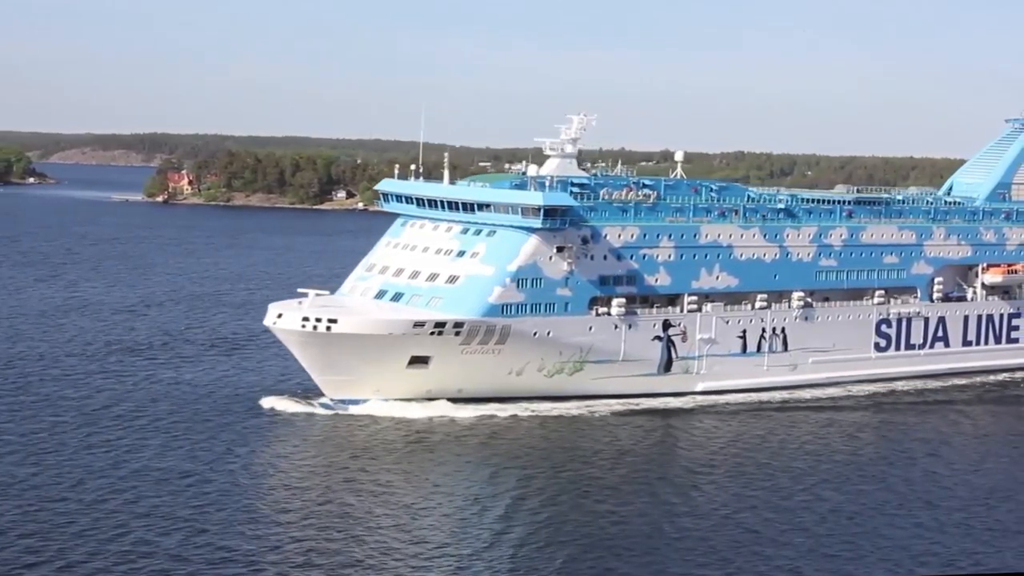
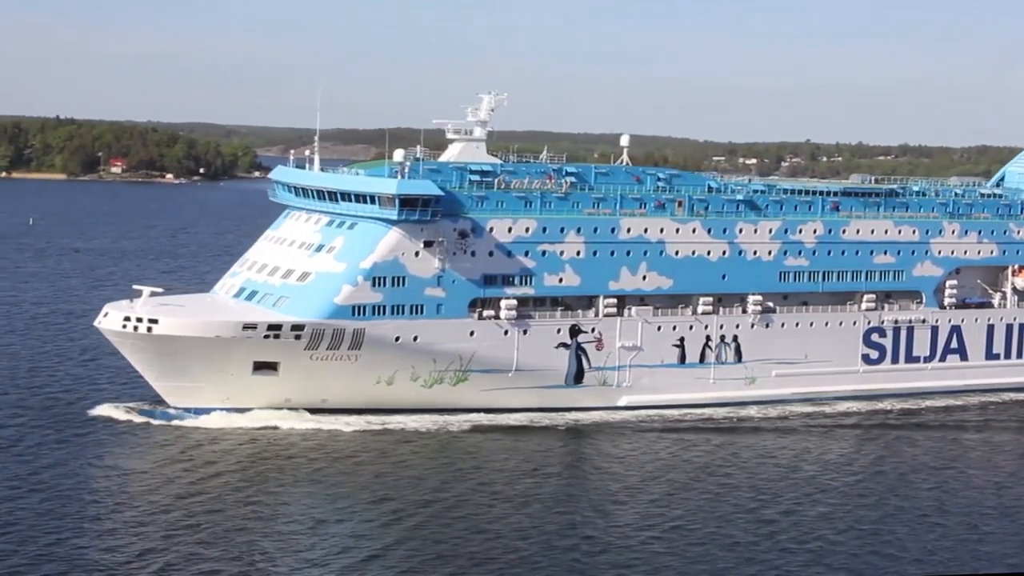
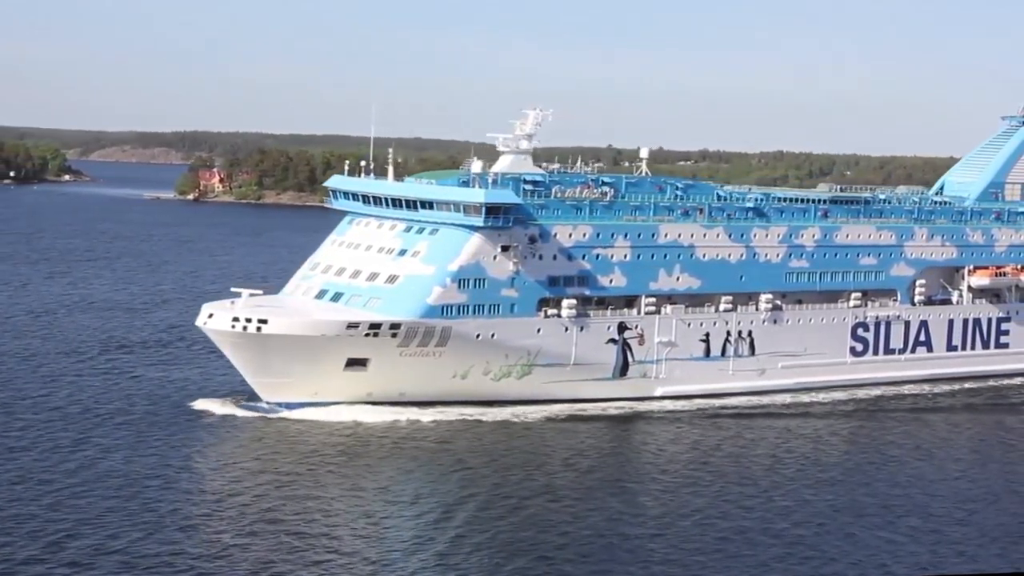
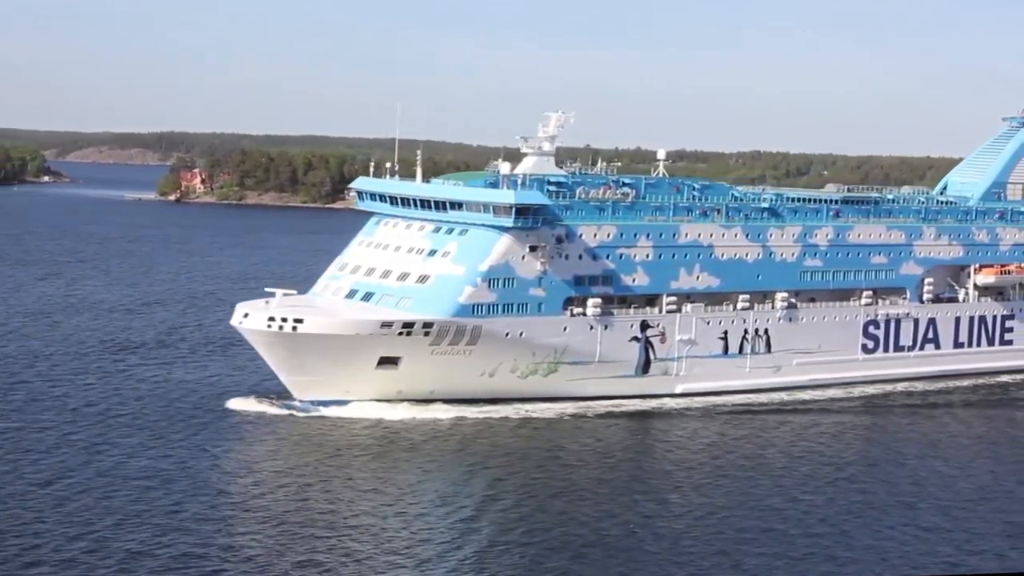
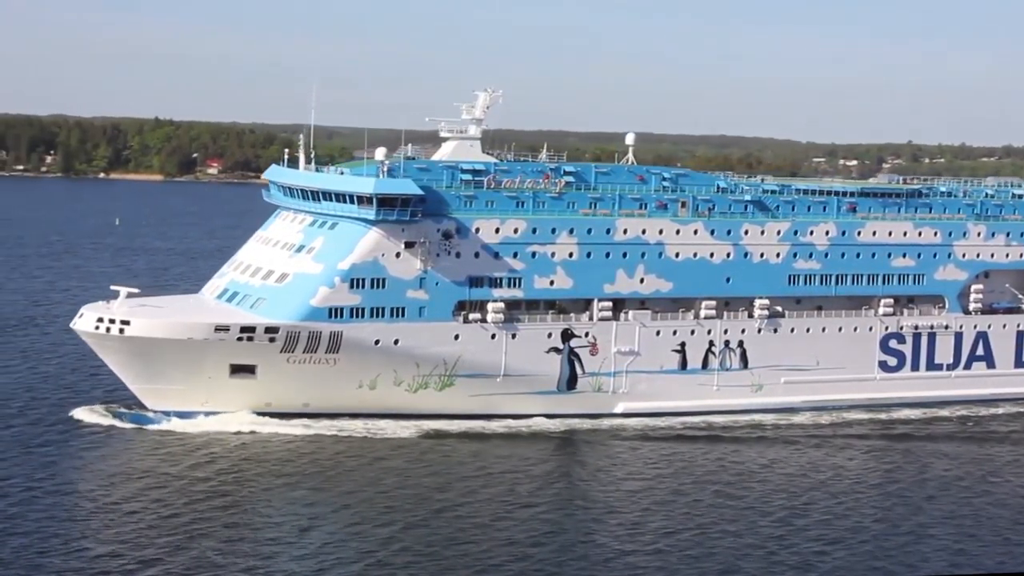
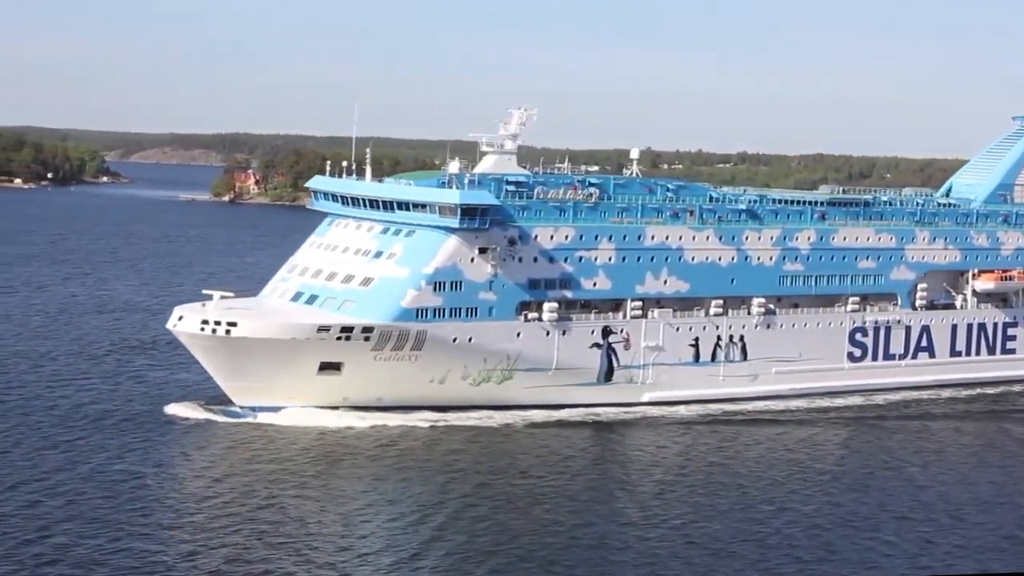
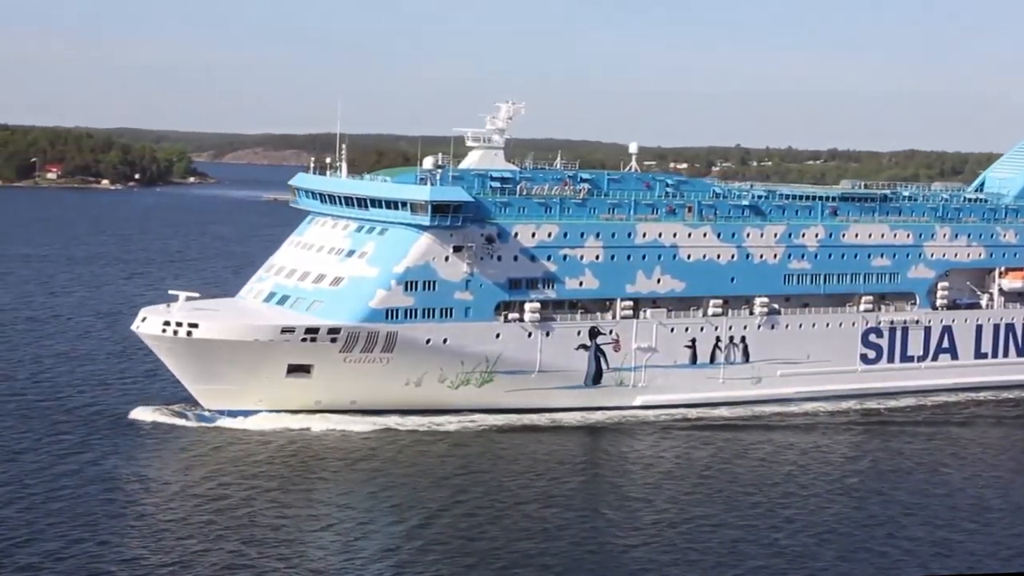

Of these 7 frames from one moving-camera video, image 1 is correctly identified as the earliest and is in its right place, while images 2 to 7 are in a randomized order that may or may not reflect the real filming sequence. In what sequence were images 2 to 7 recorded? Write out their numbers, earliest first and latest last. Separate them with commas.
4, 3, 6, 7, 2, 5
